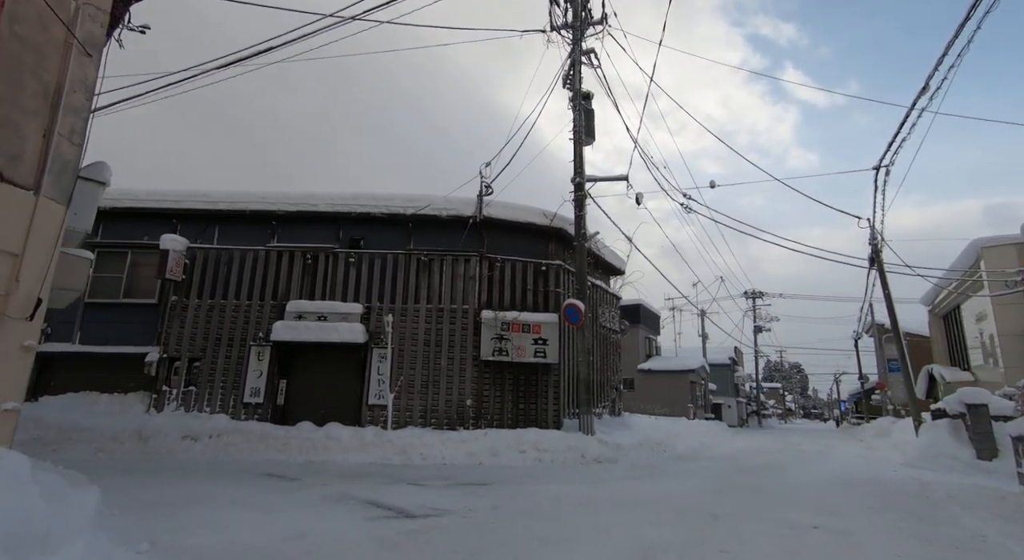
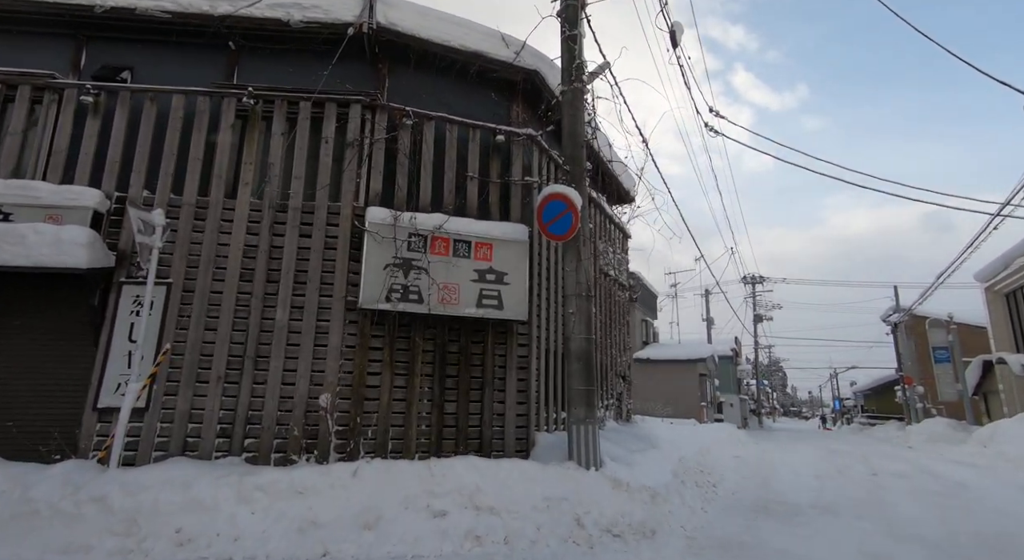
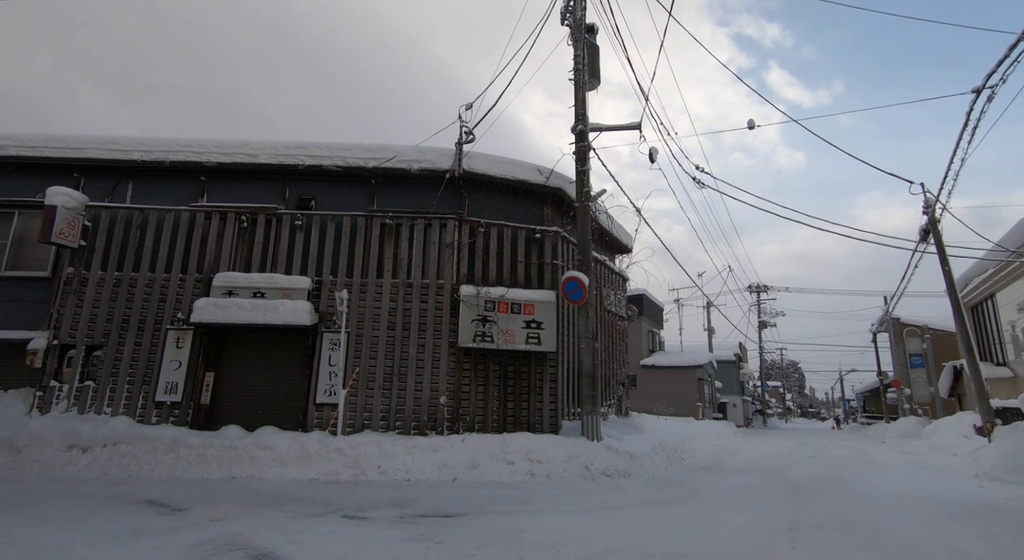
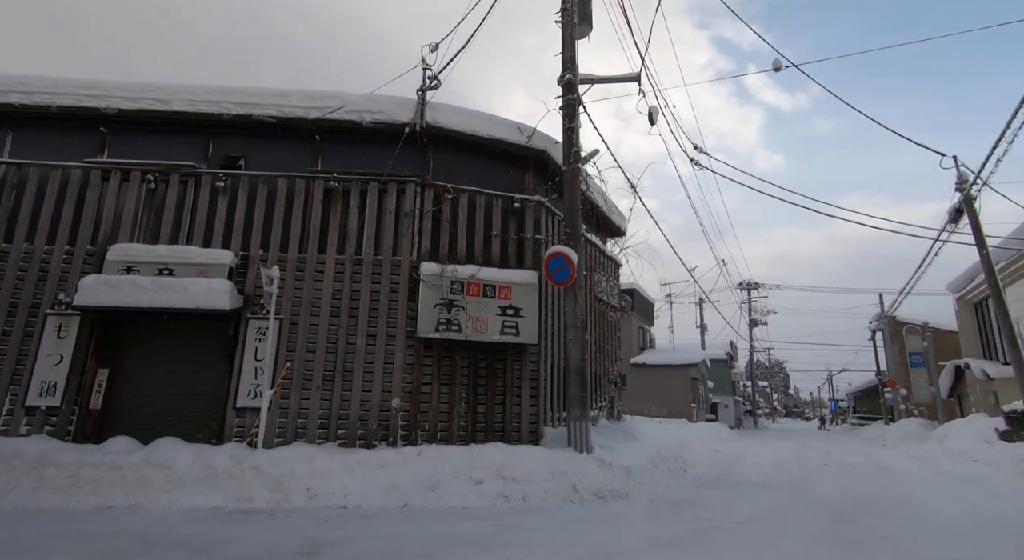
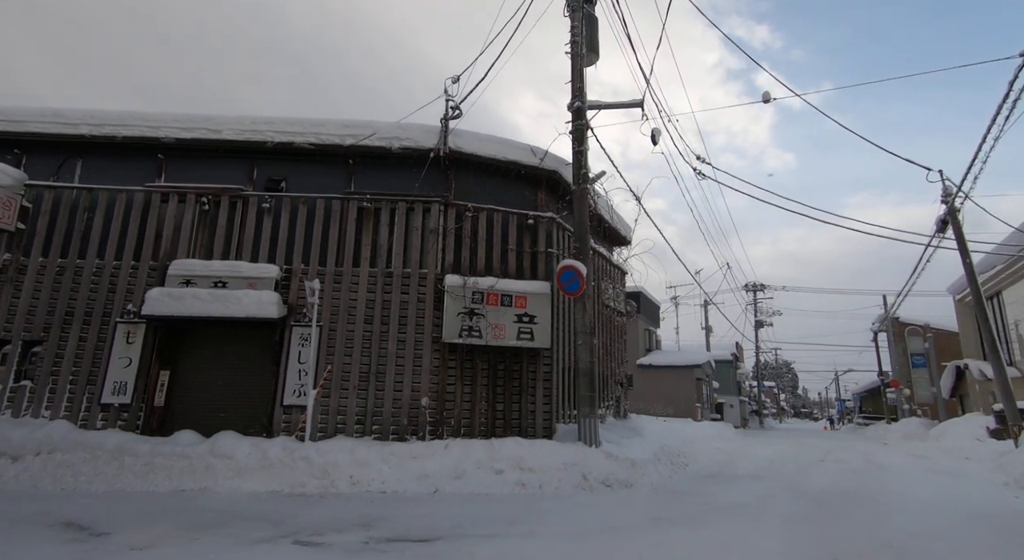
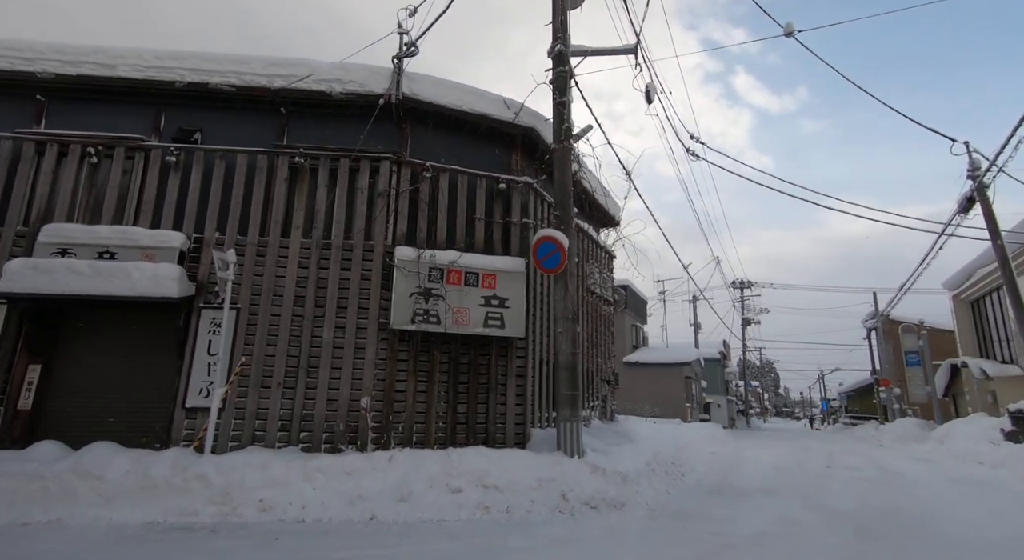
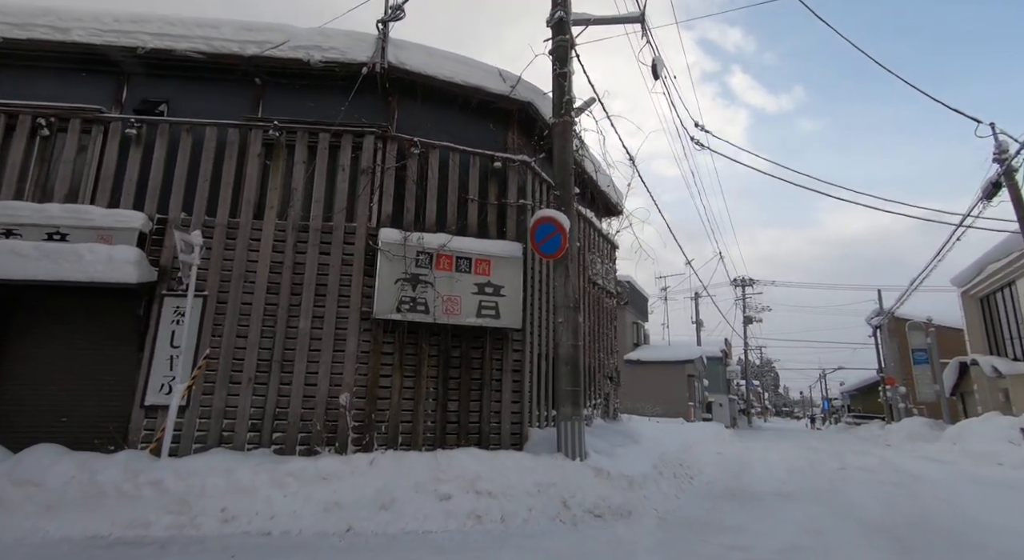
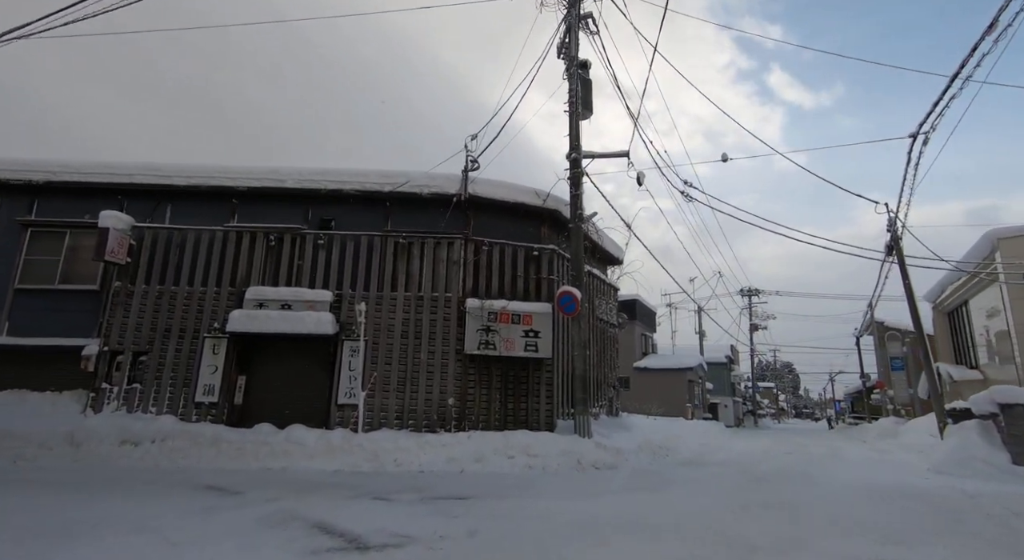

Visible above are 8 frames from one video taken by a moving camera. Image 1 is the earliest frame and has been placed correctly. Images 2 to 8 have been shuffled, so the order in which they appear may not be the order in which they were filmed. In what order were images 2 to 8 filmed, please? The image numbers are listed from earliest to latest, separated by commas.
8, 3, 5, 4, 6, 7, 2
